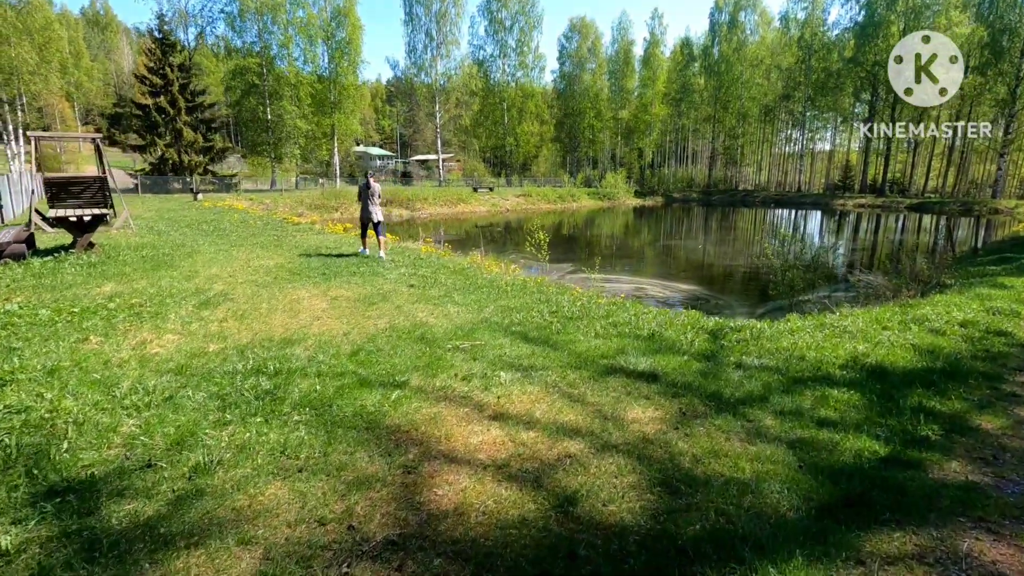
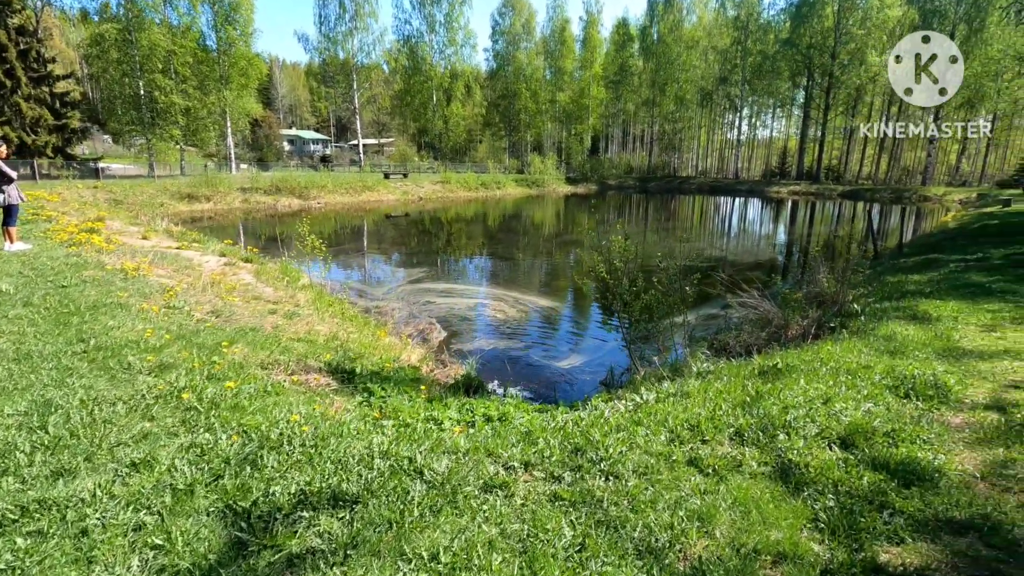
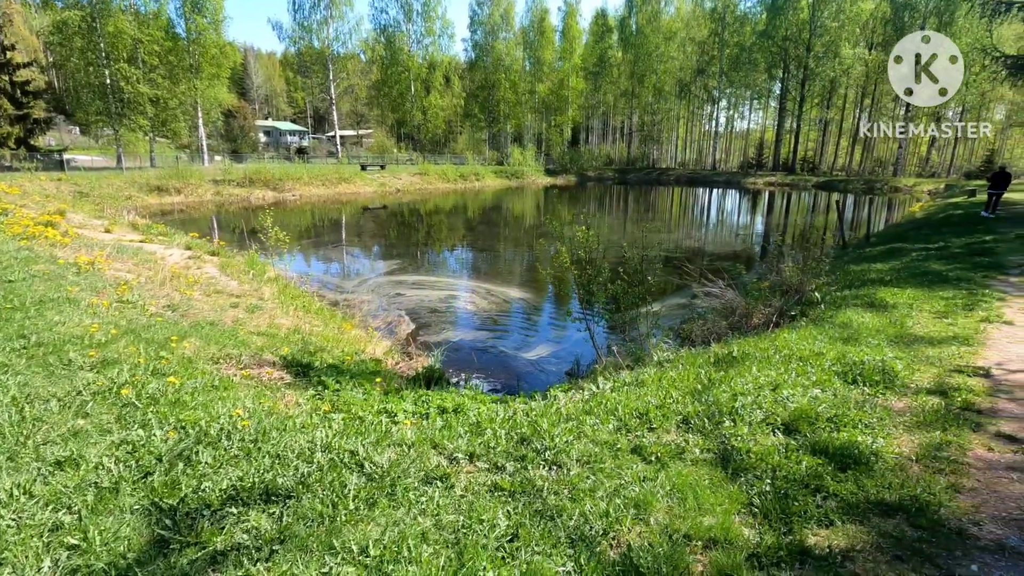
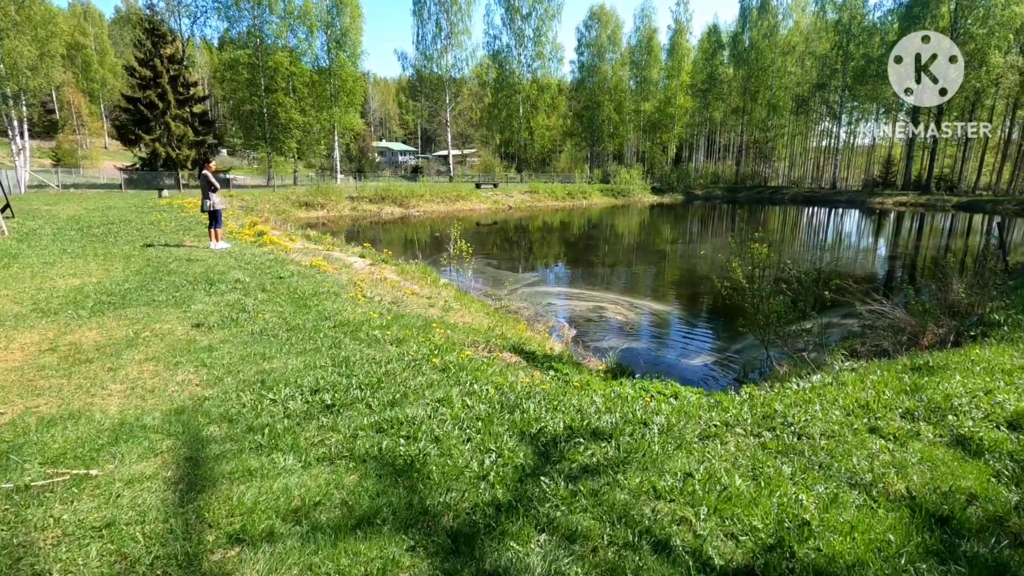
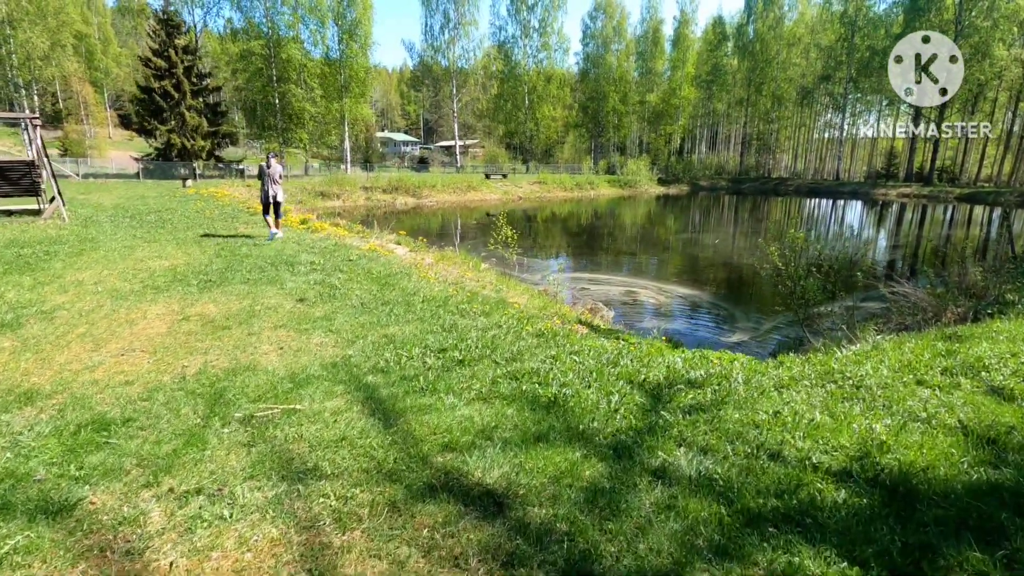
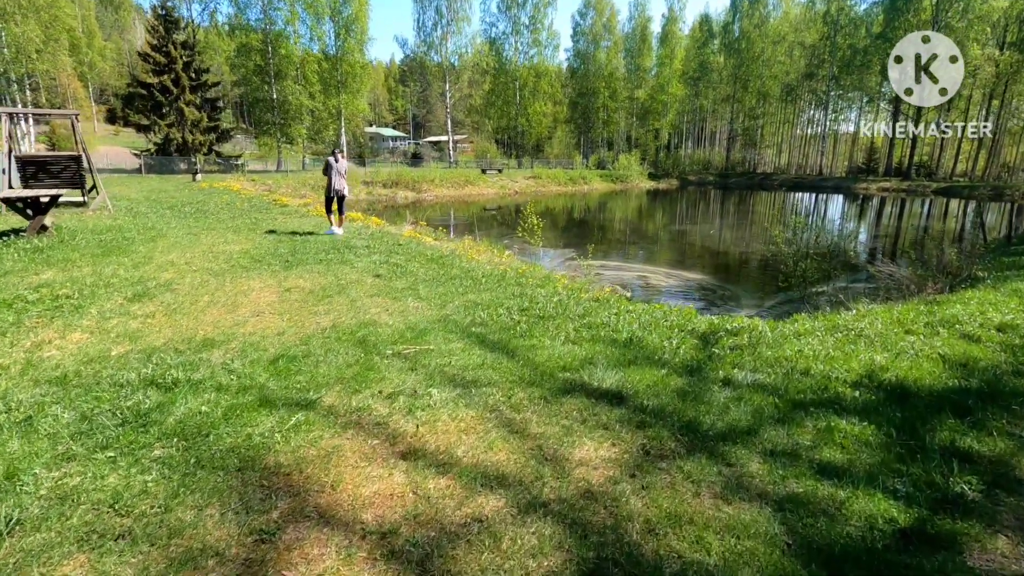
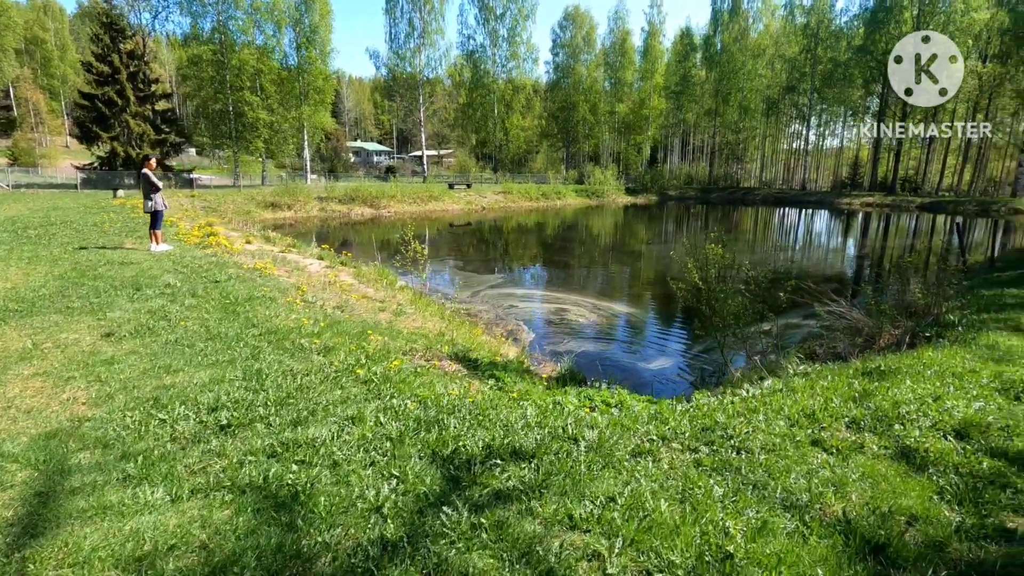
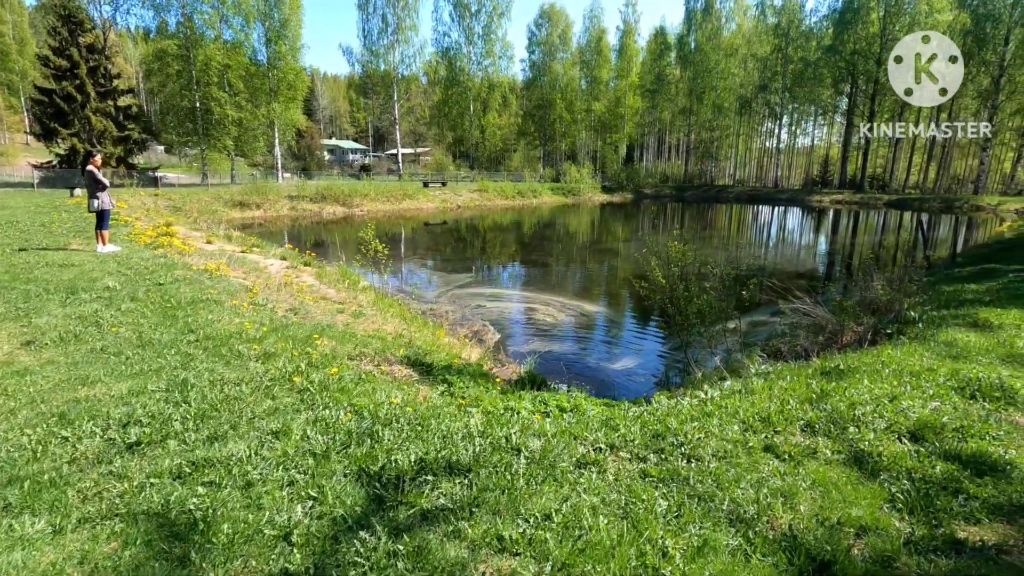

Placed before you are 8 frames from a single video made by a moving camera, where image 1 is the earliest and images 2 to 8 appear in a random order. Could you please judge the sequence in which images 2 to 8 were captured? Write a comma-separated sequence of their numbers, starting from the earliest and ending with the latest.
6, 5, 4, 7, 8, 2, 3
